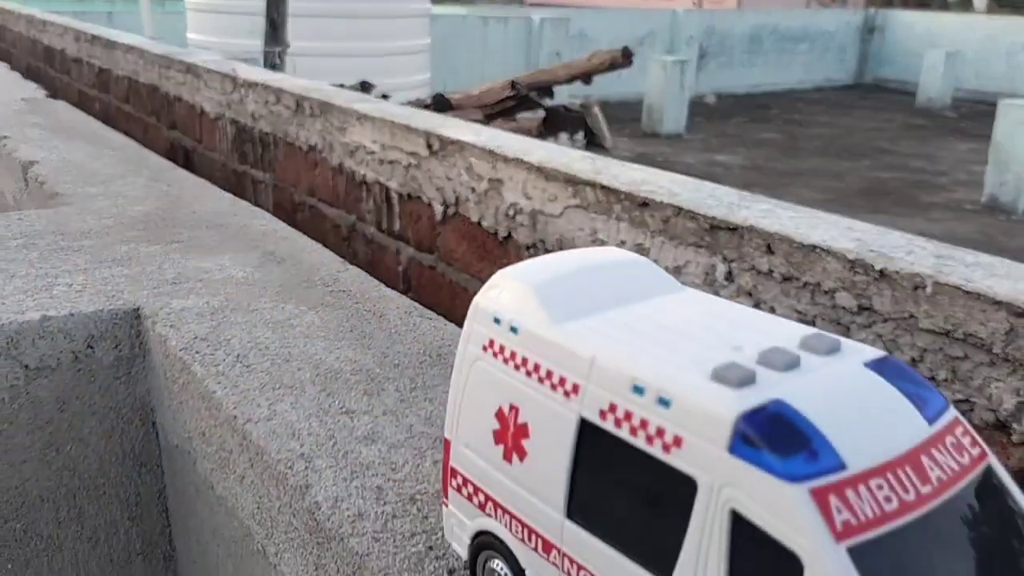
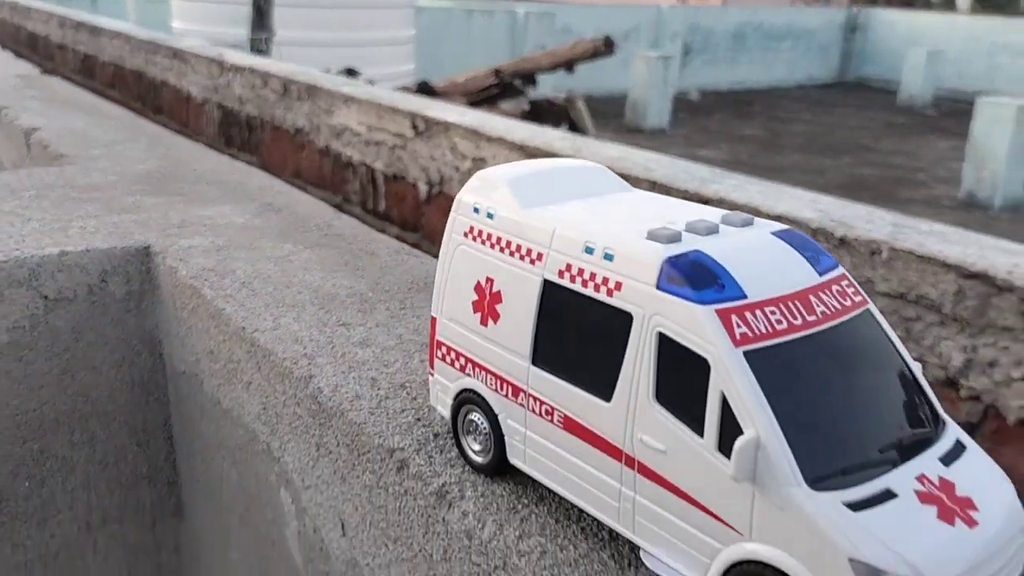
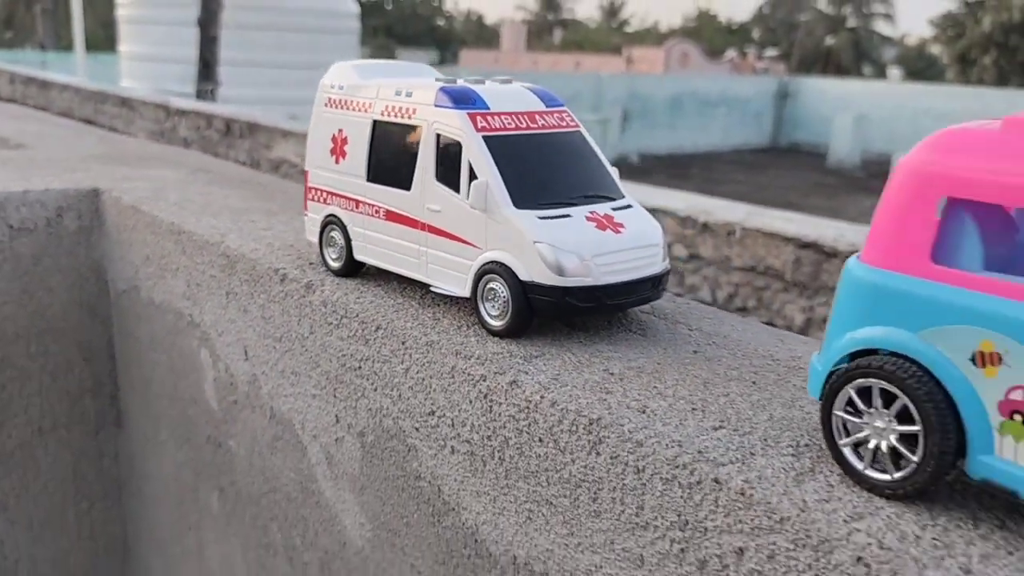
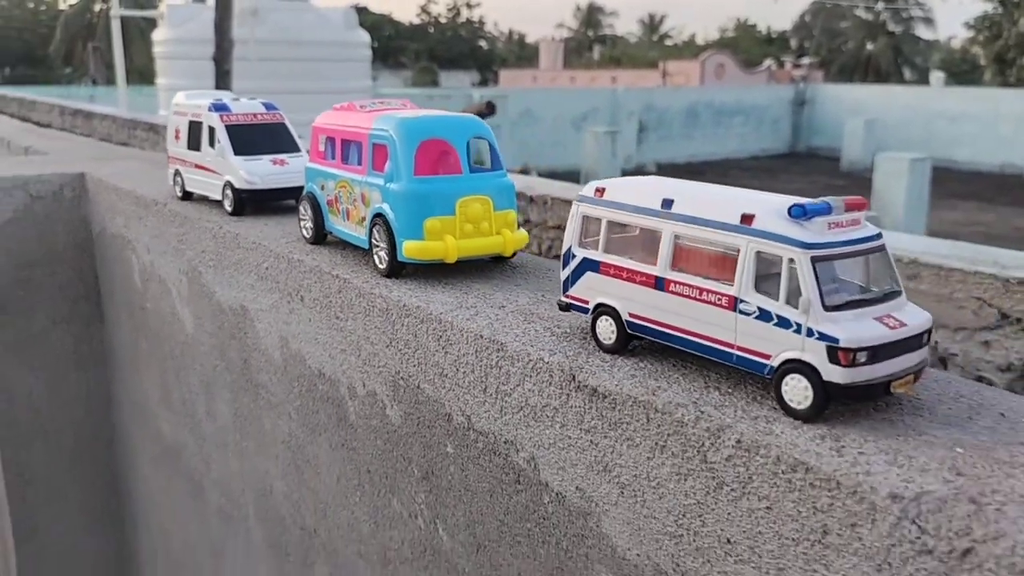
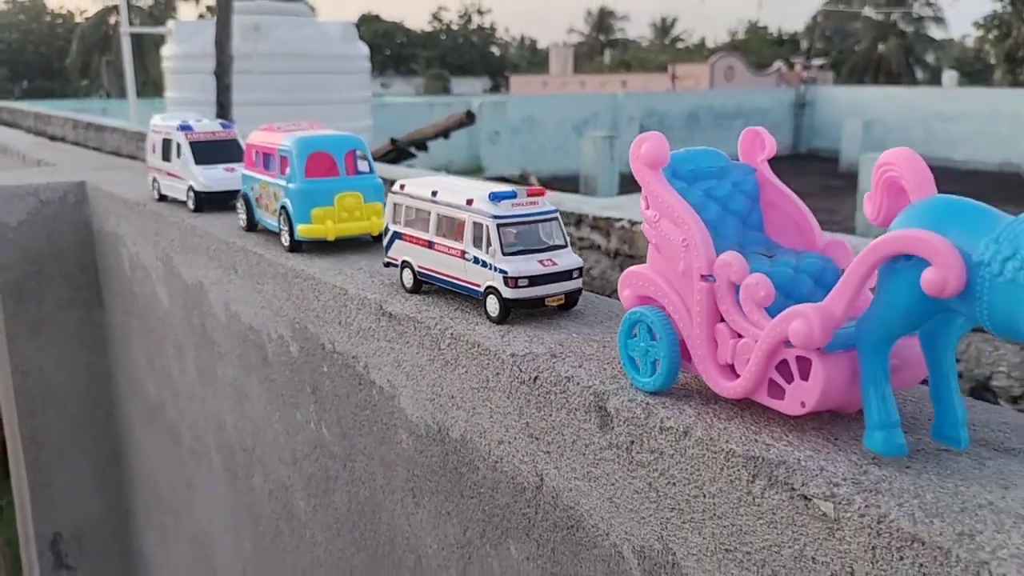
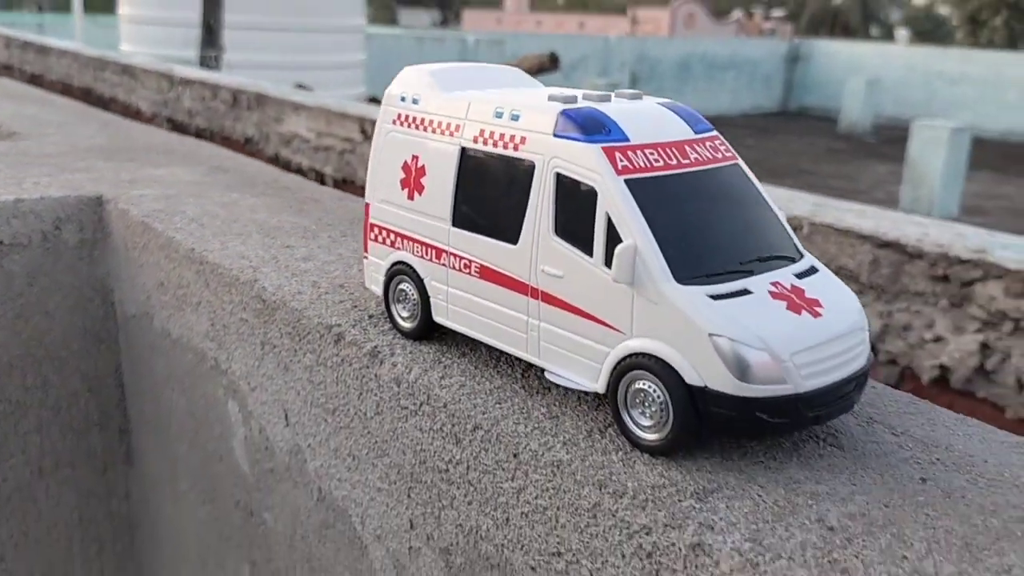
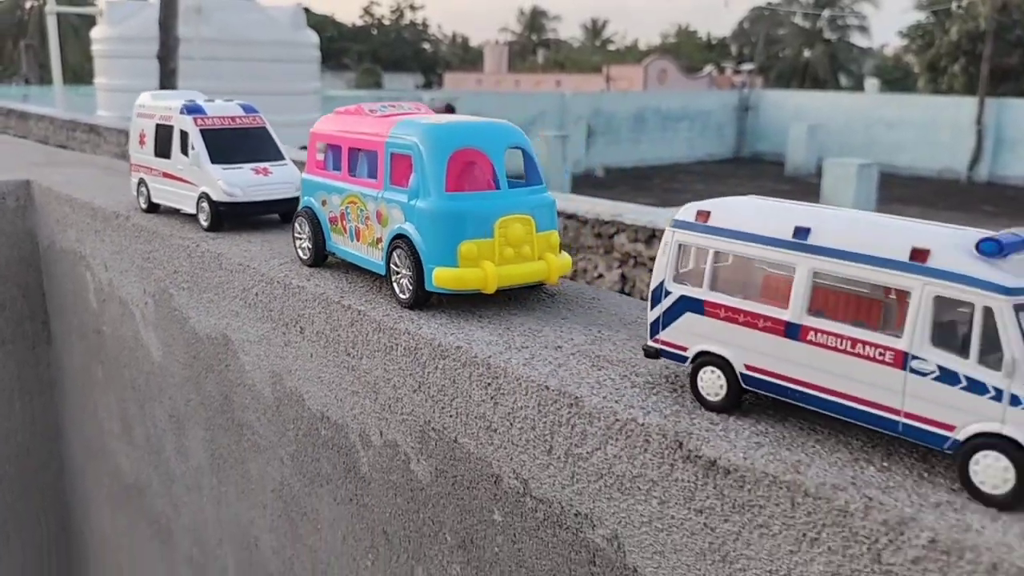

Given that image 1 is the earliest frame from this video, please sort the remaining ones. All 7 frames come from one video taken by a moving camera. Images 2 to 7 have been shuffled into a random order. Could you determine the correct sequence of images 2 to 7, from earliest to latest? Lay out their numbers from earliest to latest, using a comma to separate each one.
2, 6, 3, 7, 4, 5
